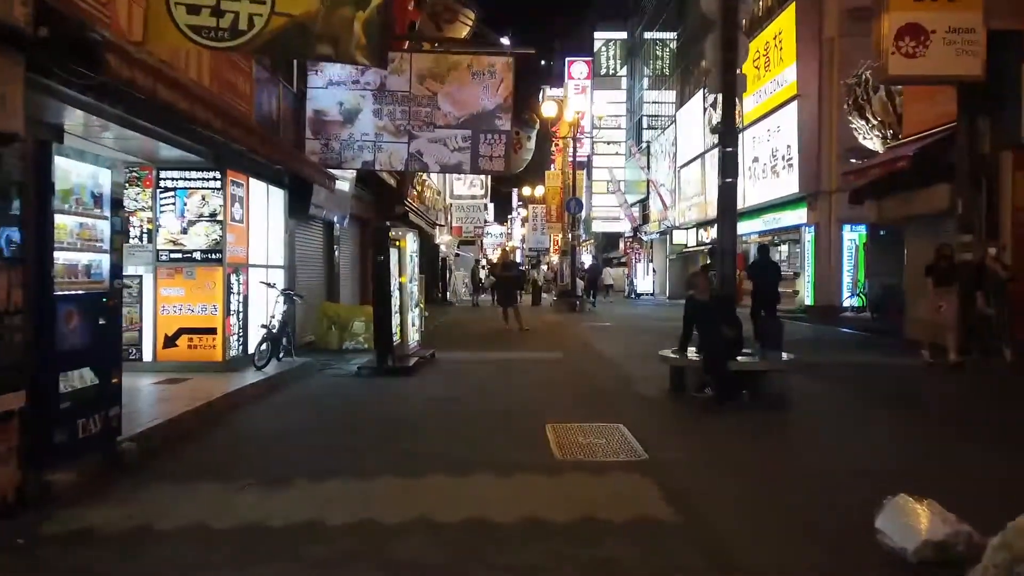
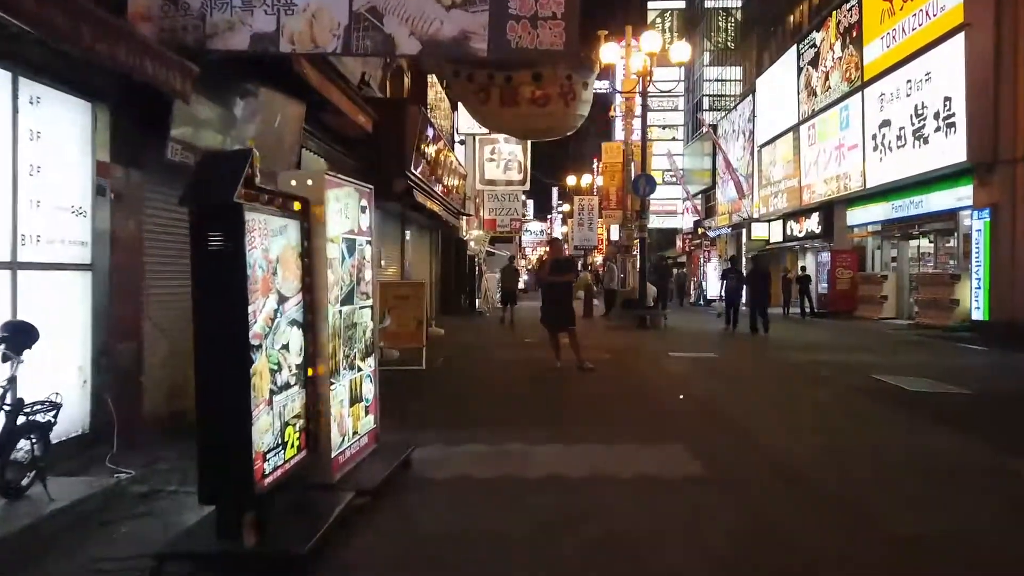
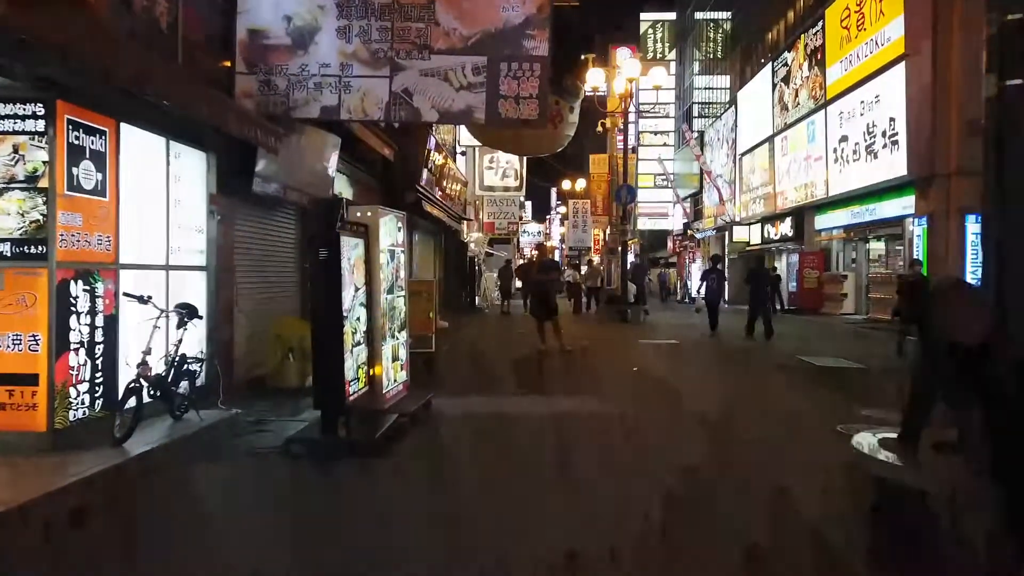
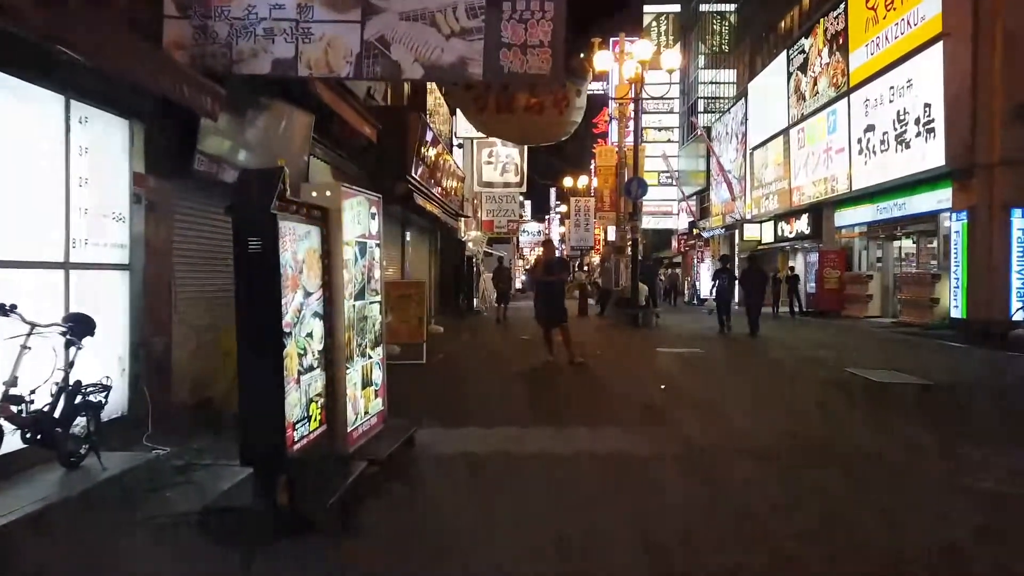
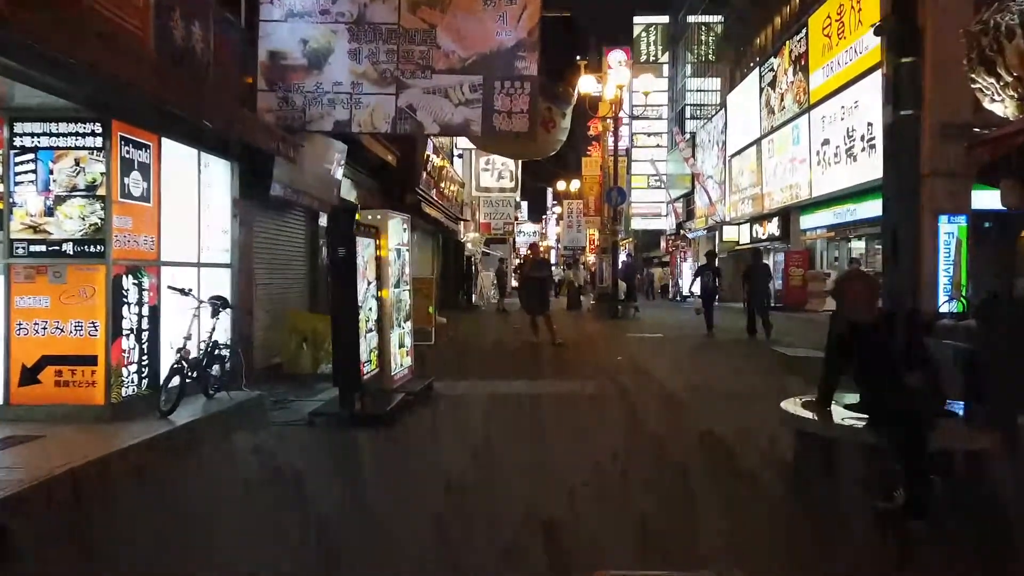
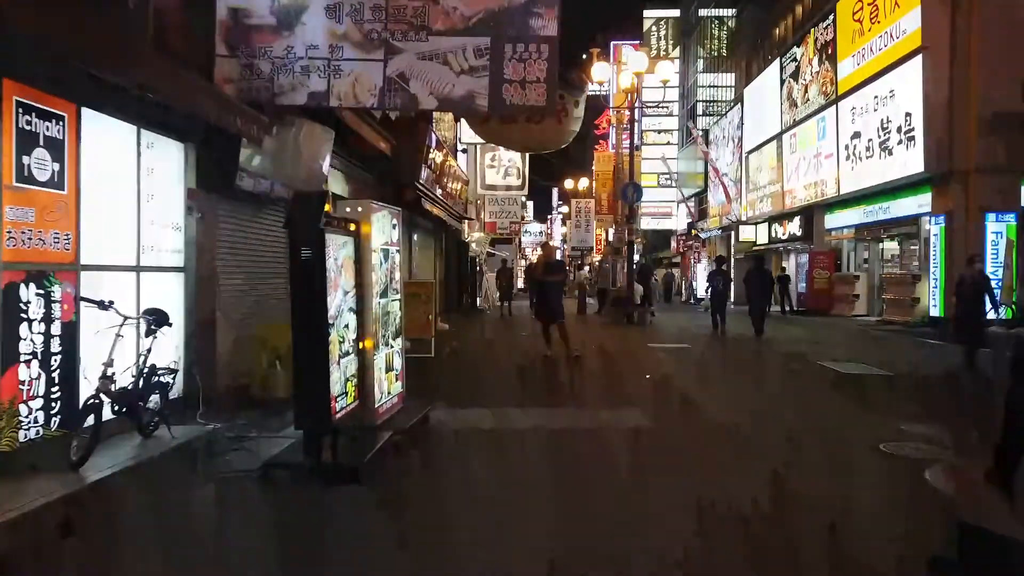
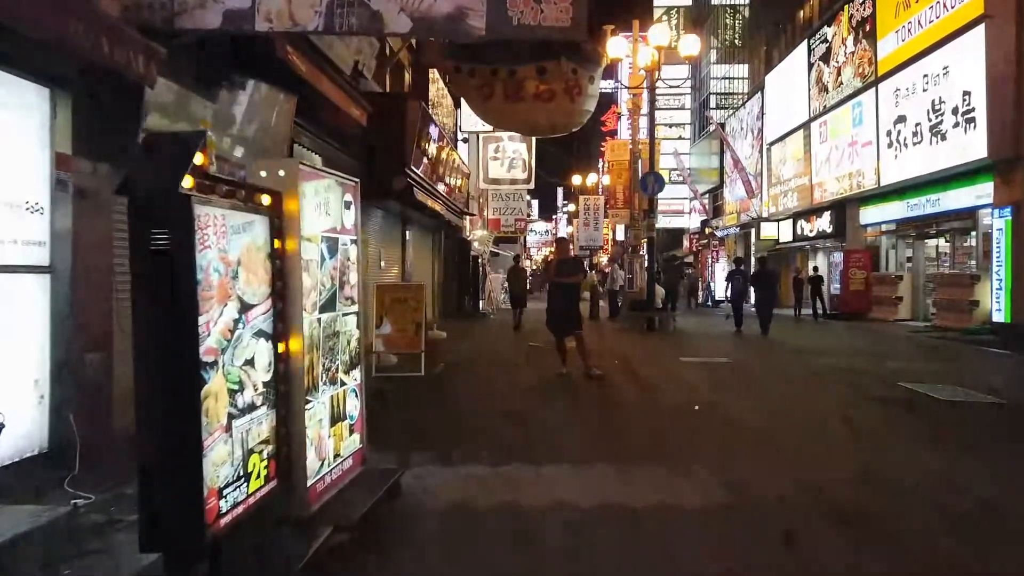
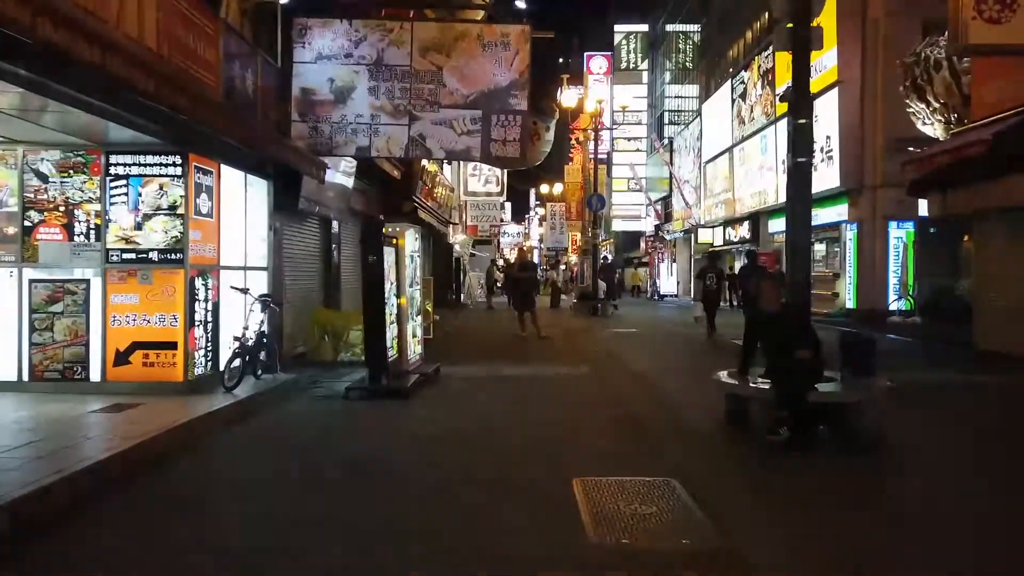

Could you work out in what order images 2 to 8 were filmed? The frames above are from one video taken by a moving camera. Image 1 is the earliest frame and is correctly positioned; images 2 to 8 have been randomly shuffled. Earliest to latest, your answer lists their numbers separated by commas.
8, 5, 3, 6, 4, 2, 7
